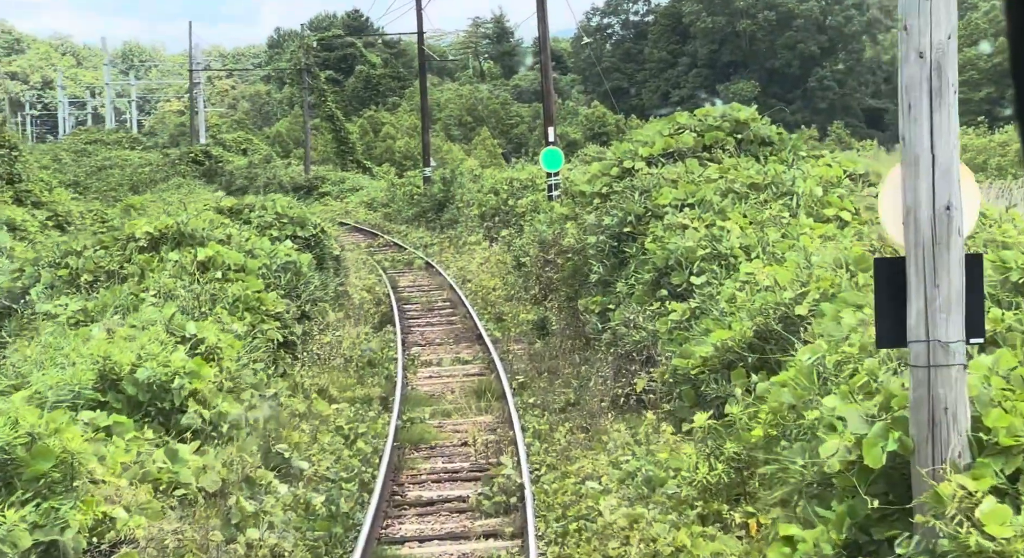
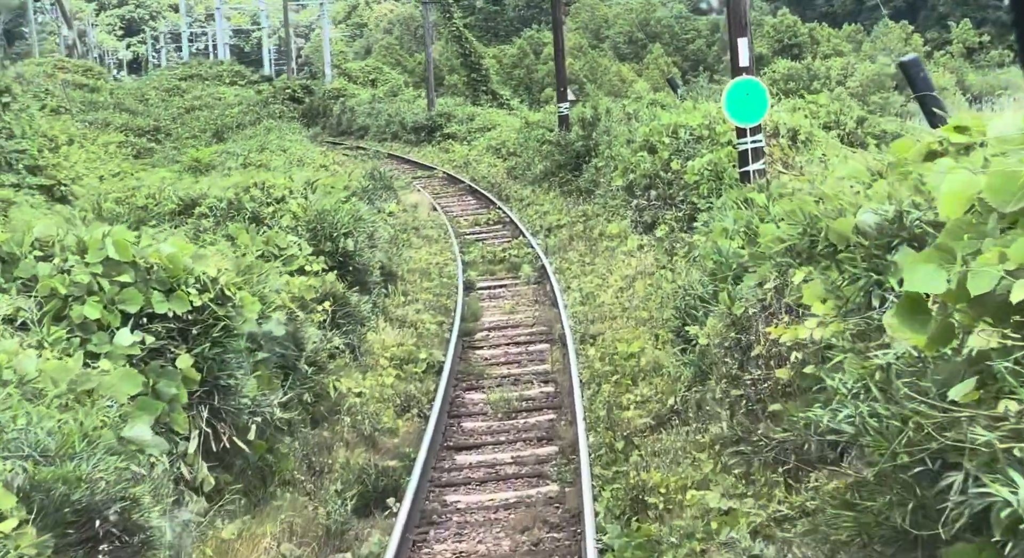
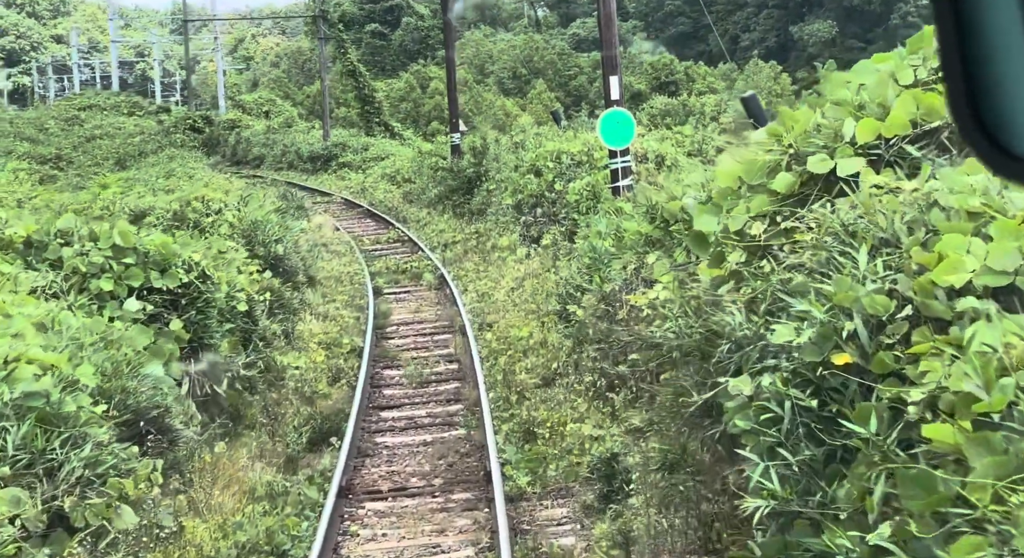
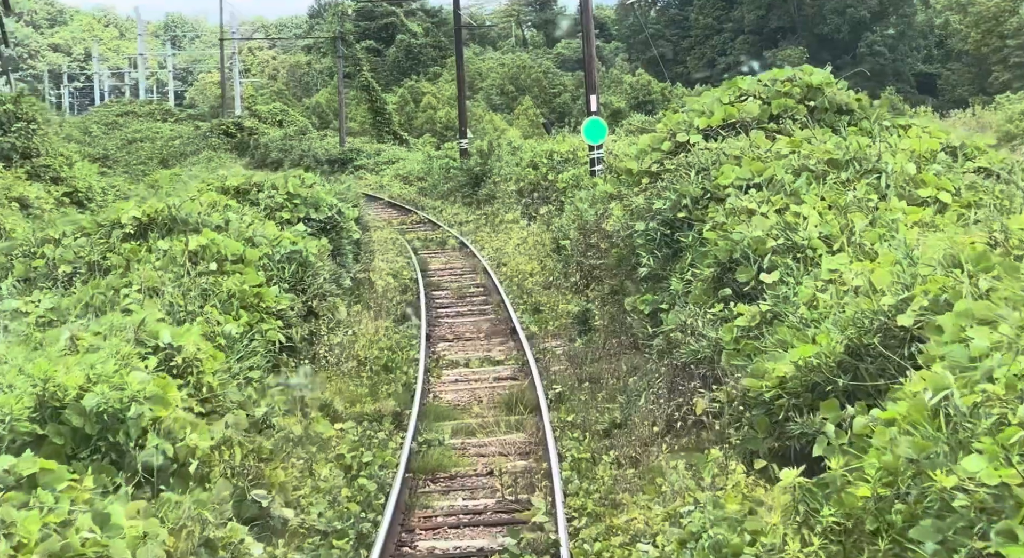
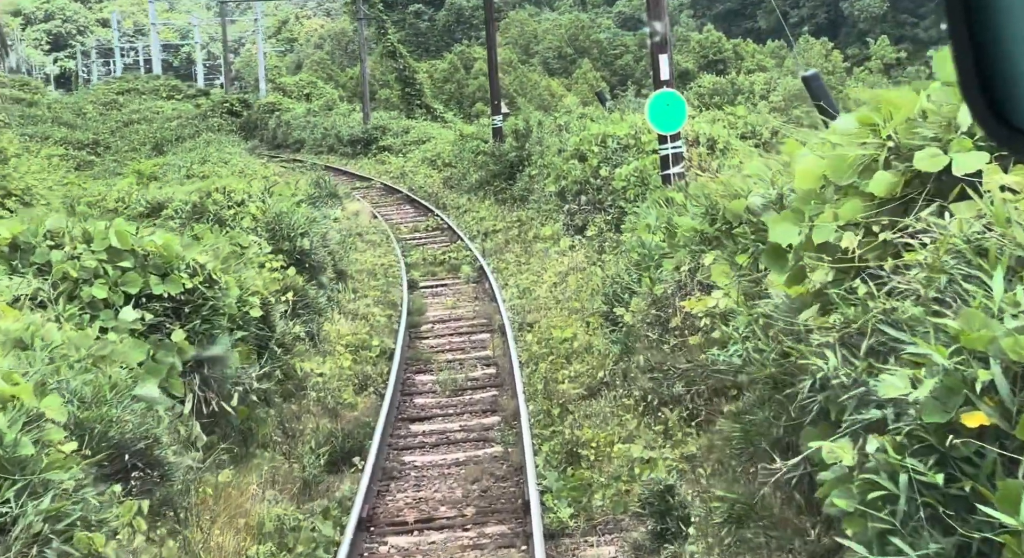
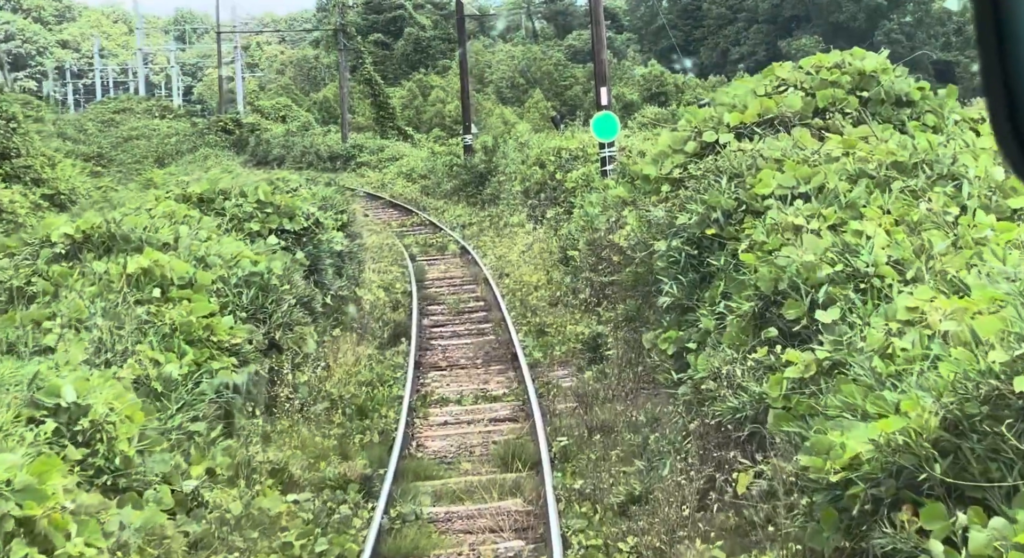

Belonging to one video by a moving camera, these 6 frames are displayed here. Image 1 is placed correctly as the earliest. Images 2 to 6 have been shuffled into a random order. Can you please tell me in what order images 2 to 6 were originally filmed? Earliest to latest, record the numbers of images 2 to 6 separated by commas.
4, 6, 3, 5, 2
